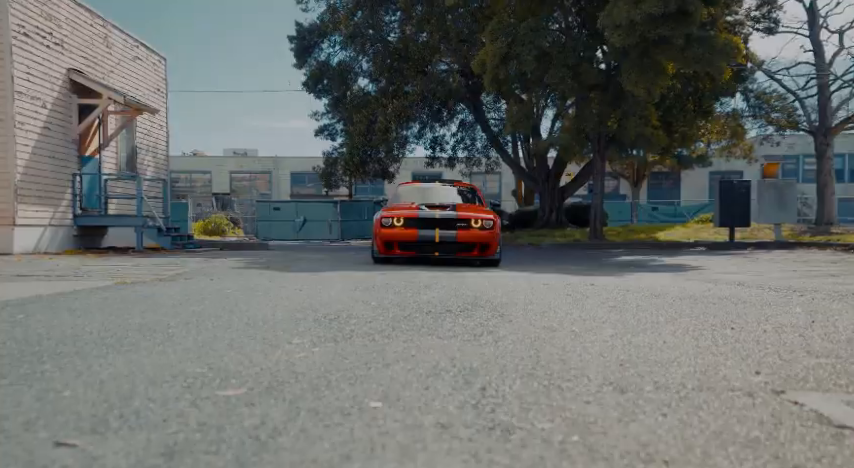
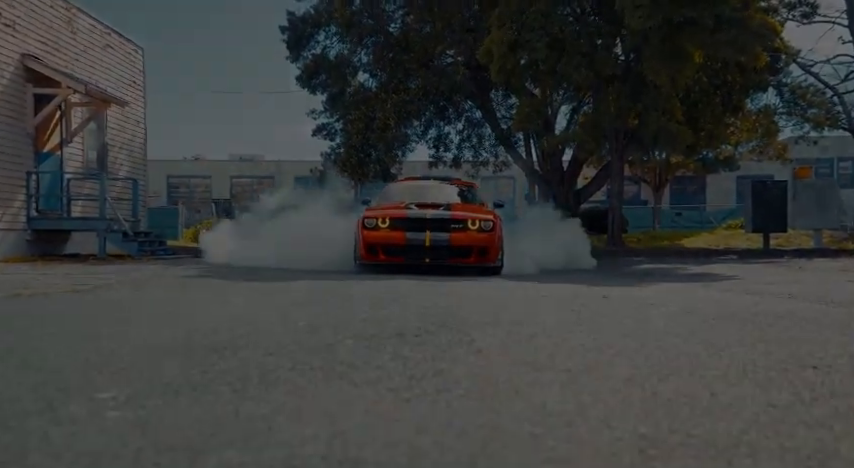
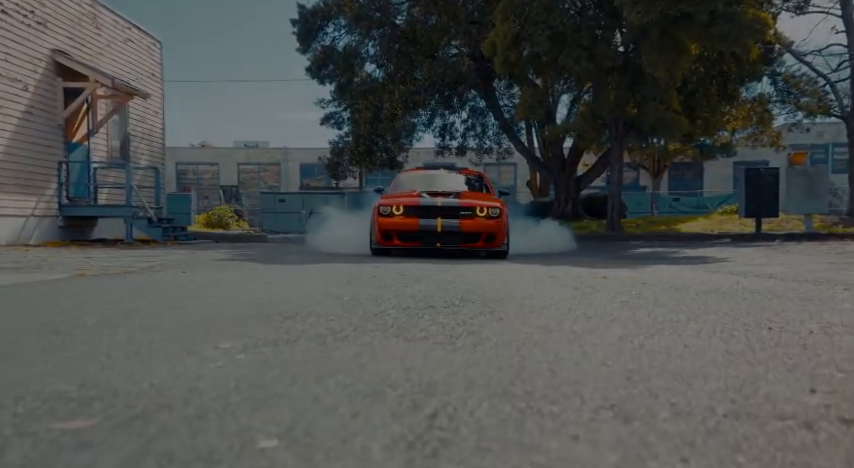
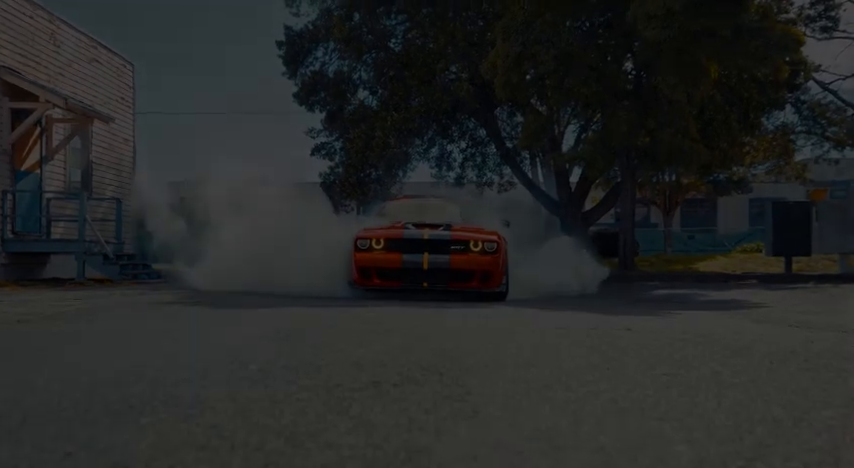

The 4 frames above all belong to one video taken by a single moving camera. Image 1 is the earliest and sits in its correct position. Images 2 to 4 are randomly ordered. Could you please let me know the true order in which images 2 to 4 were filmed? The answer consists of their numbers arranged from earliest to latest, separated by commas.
3, 2, 4
